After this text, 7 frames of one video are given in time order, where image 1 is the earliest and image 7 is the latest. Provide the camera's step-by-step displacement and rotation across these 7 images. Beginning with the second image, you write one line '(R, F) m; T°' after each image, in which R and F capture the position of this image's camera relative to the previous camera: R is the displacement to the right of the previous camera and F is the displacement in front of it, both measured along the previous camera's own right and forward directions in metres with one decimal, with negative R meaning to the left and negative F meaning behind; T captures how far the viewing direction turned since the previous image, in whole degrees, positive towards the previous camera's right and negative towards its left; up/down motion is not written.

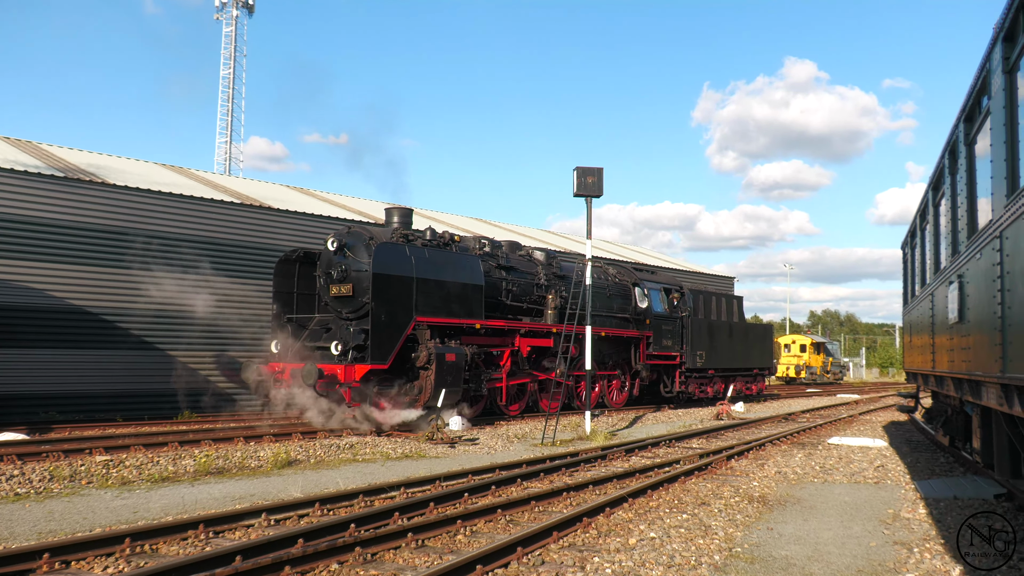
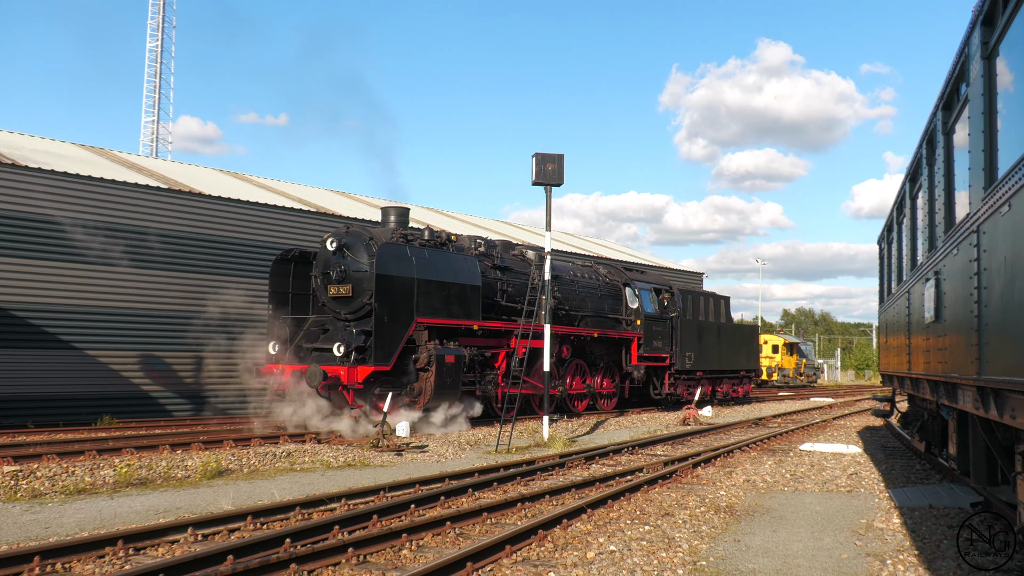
(+0.1, +0.5) m; +2°
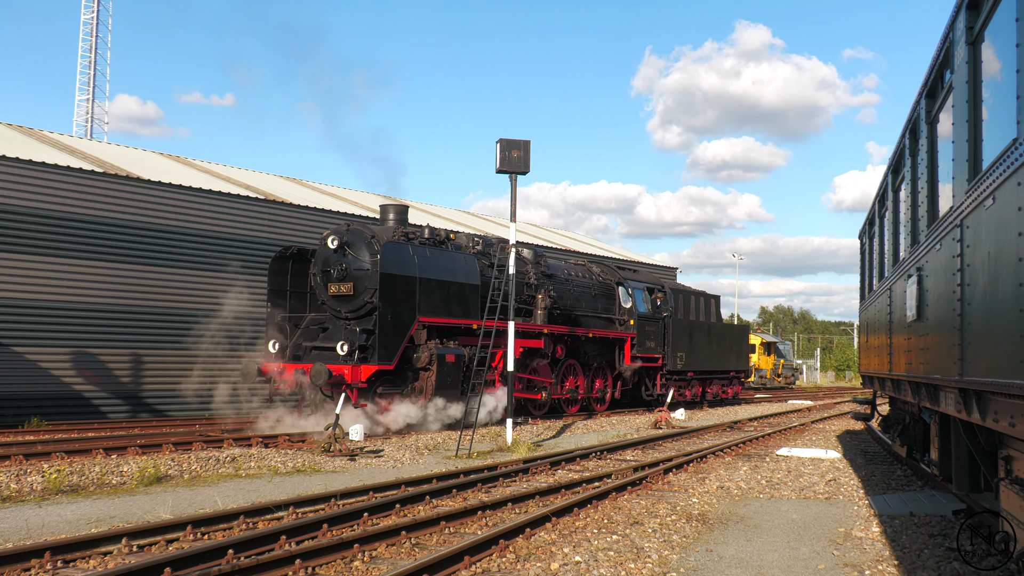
(+0.1, +0.4) m; +2°
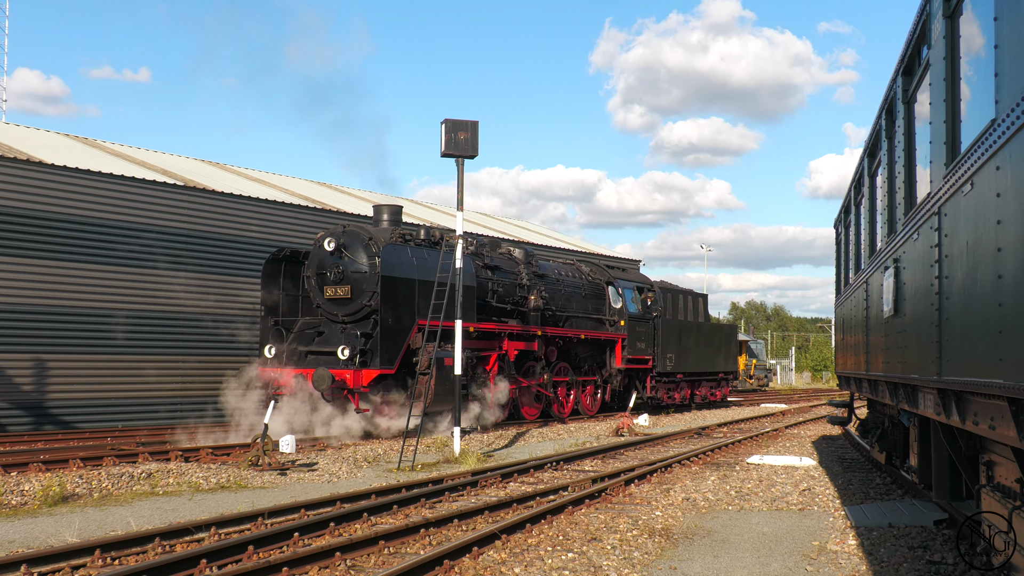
(+0.2, +0.6) m; +2°
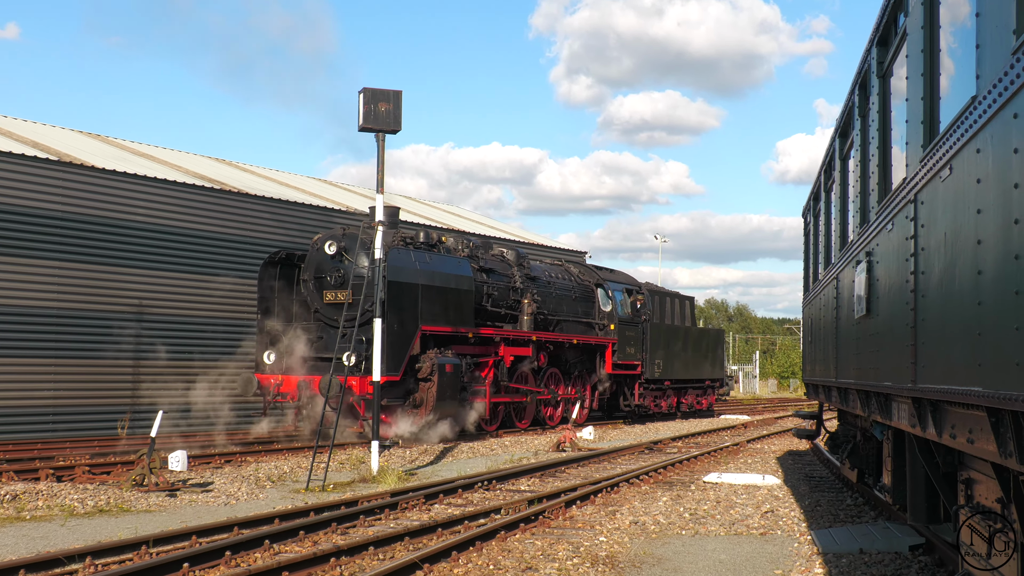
(+0.3, +0.7) m; +2°
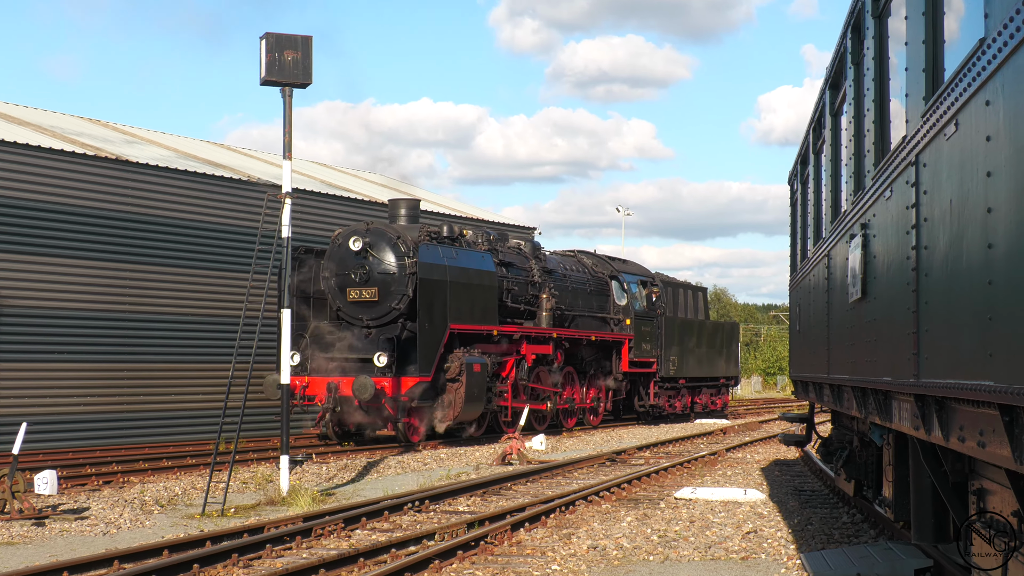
(+0.3, +0.8) m; +1°
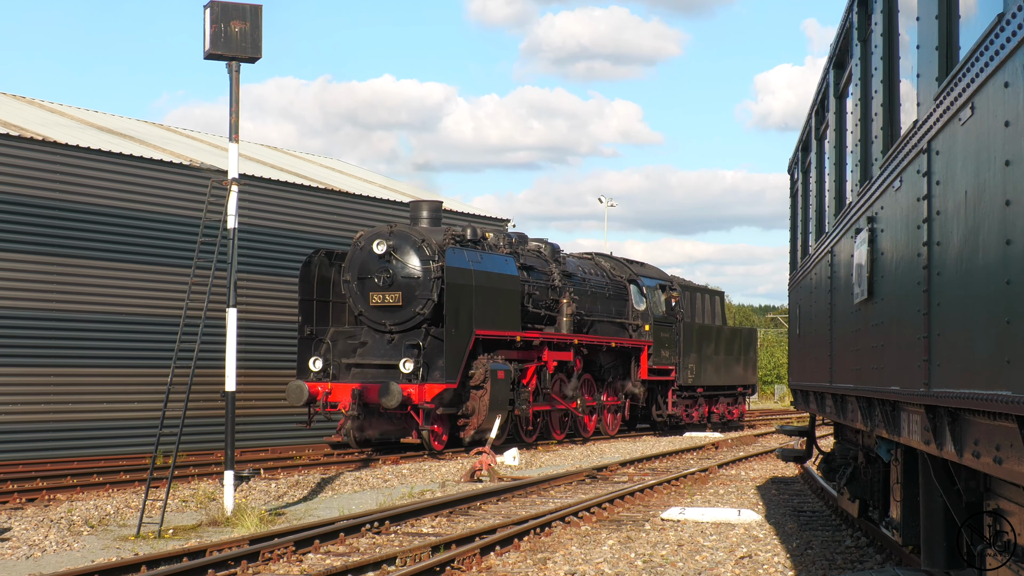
(+0.1, +0.4) m; 0°
